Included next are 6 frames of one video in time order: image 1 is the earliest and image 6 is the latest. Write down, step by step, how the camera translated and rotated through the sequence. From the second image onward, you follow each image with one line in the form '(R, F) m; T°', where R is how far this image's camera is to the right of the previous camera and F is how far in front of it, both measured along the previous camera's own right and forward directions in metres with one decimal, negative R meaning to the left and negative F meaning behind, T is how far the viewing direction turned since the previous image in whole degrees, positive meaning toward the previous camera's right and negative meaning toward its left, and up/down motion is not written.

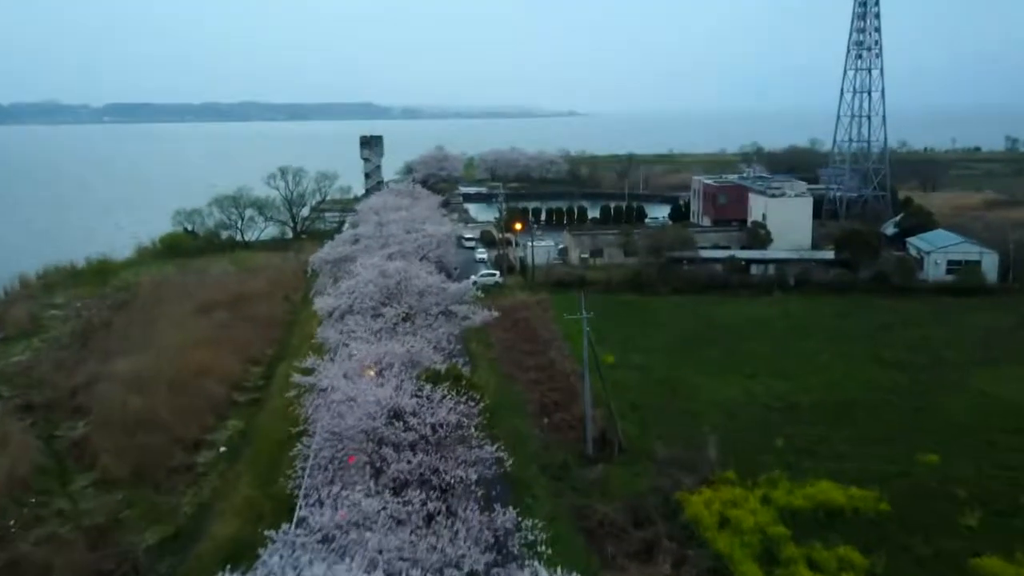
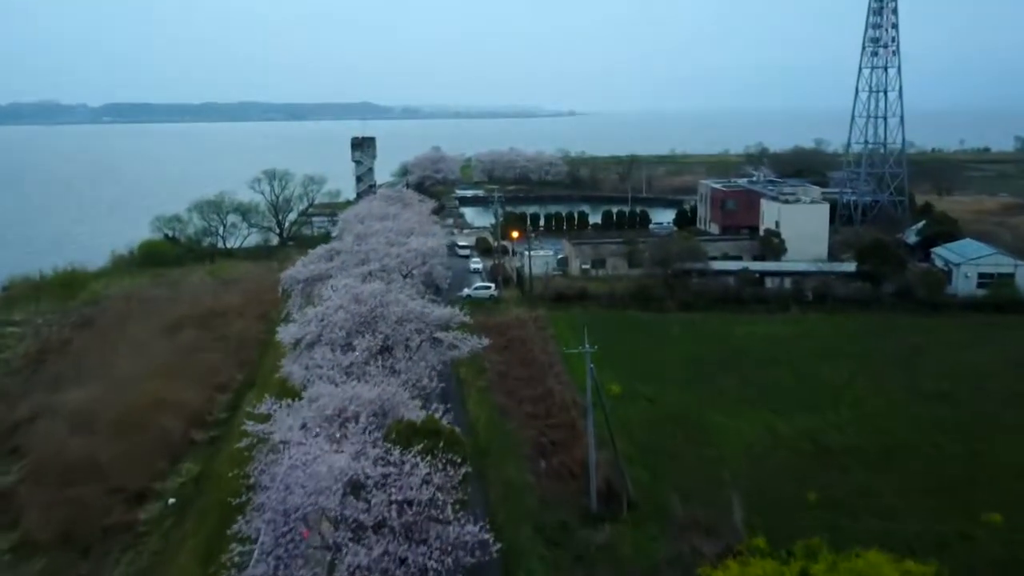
(0.0, +0.9) m; 0°
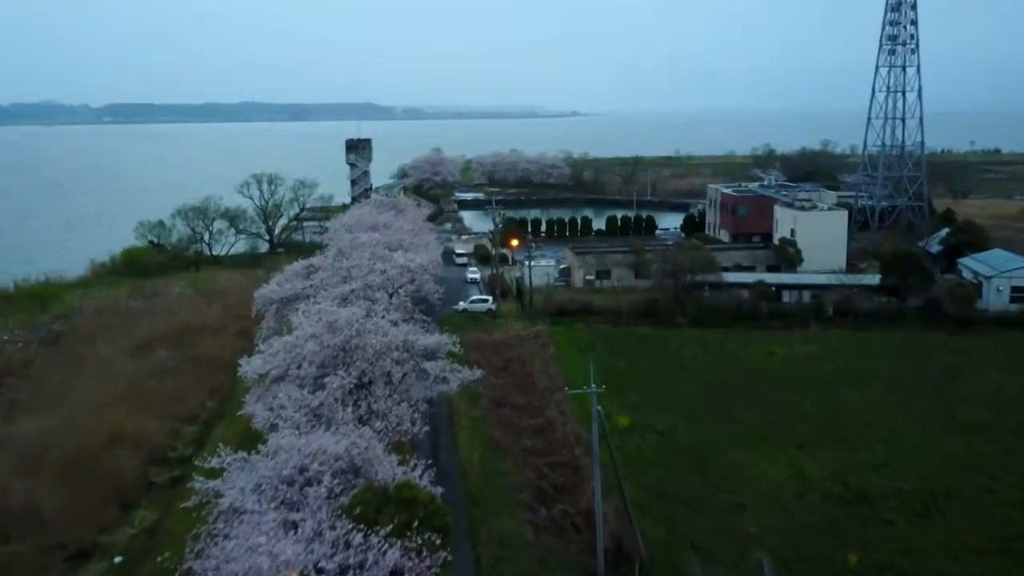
(0.0, +0.7) m; 0°
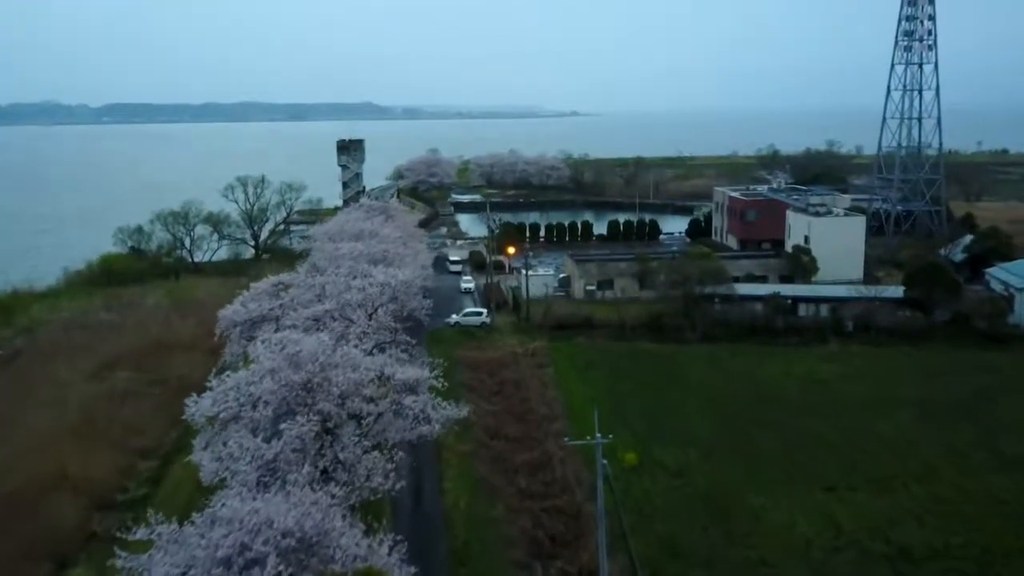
(0.0, +0.7) m; 0°
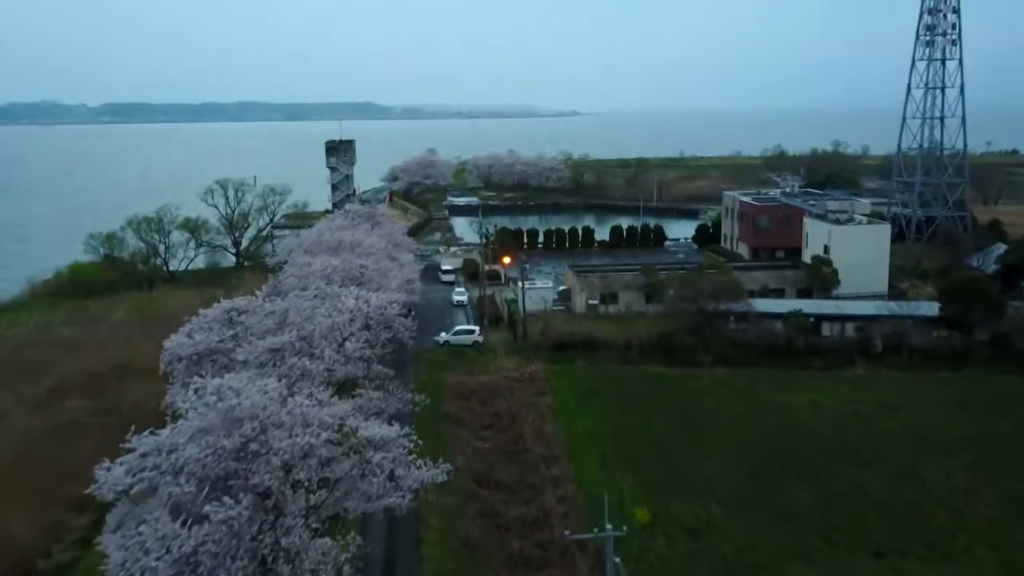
(0.0, +0.9) m; 0°
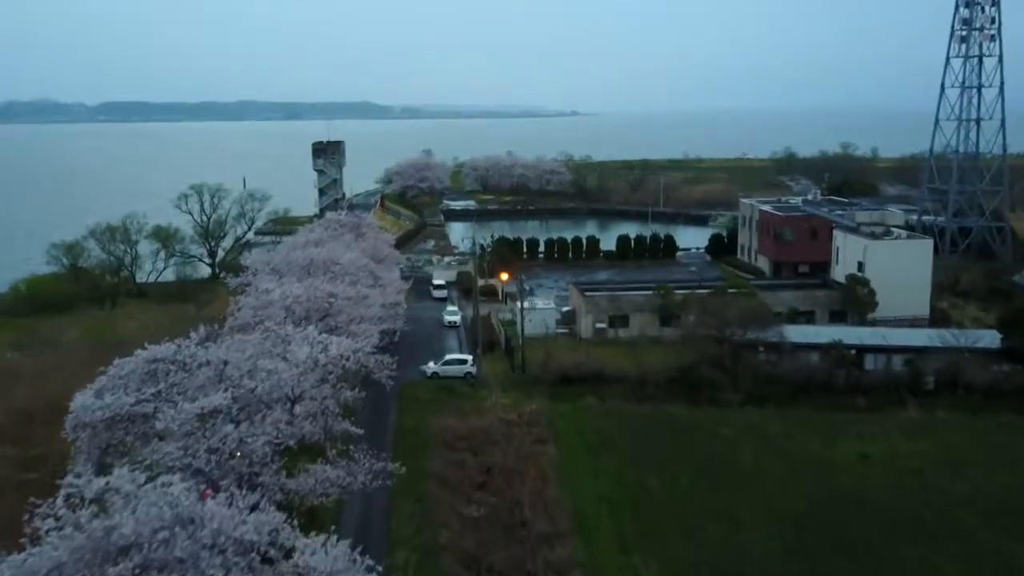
(0.0, +1.1) m; 0°
